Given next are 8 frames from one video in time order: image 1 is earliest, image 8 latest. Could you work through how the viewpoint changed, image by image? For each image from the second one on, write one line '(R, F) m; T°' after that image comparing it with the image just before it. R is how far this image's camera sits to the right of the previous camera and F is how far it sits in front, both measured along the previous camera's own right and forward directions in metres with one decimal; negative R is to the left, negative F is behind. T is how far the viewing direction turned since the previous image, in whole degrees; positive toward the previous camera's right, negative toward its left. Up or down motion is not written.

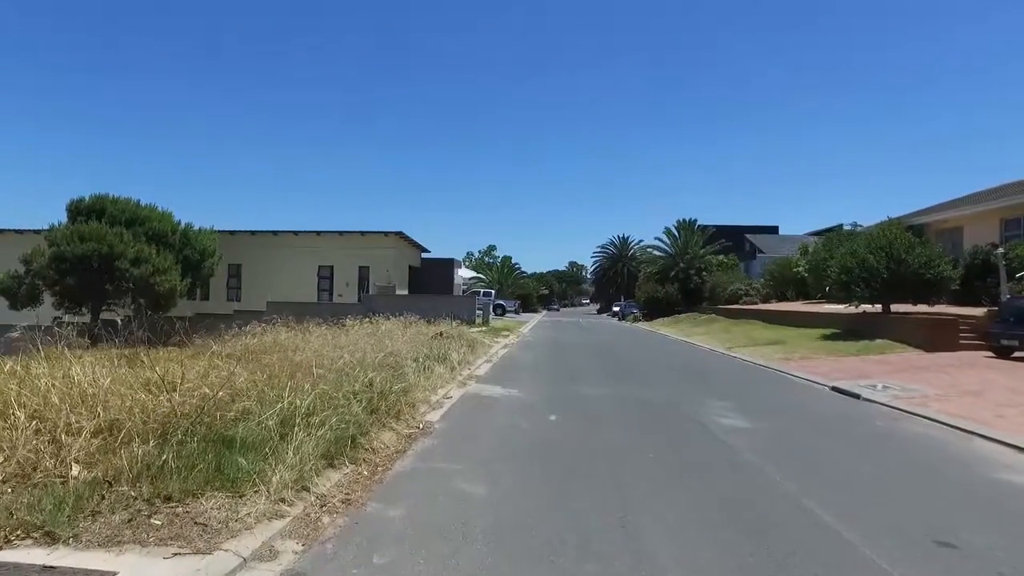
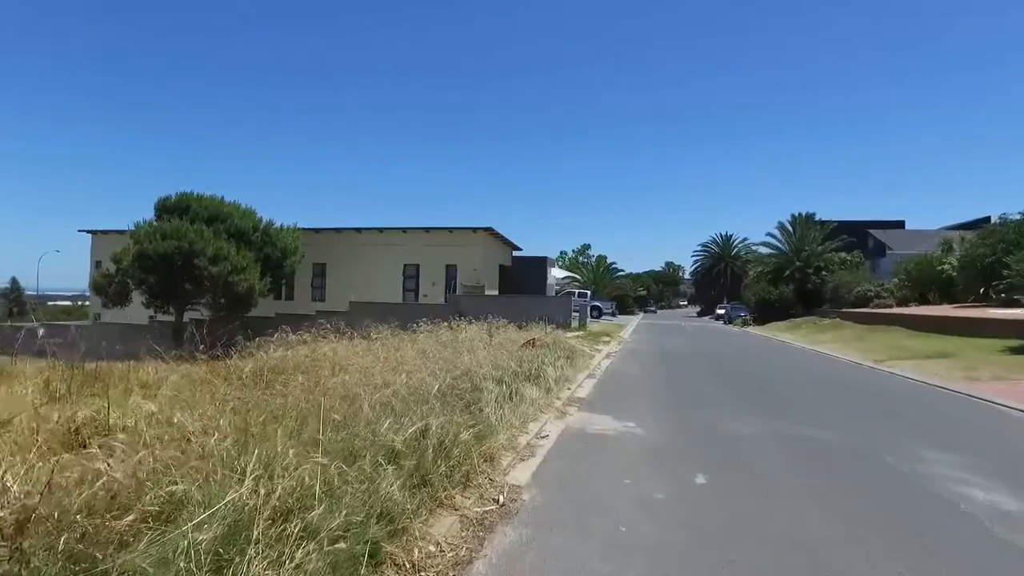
(-0.3, +3.3) m; -8°
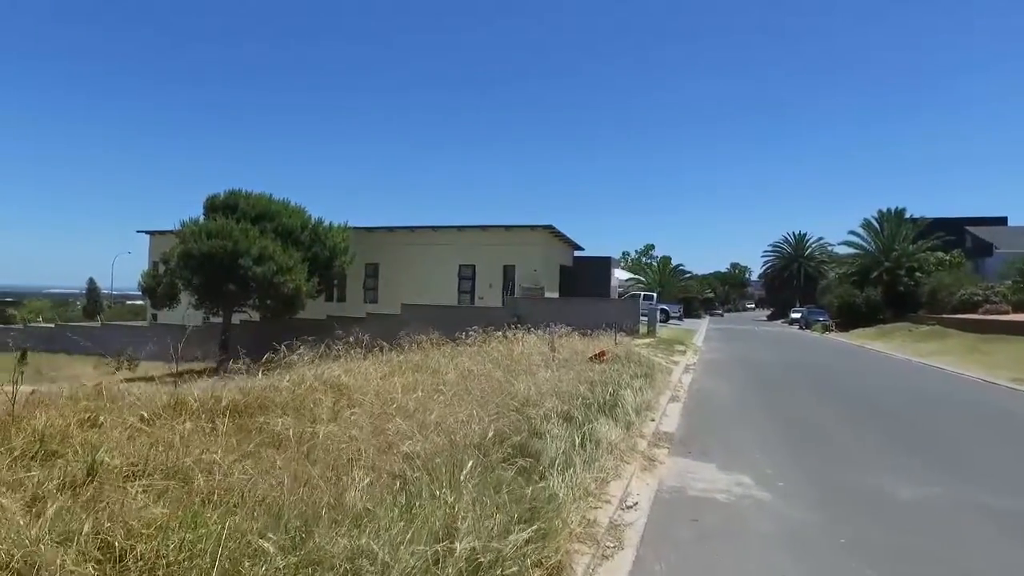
(-0.1, +2.5) m; -5°
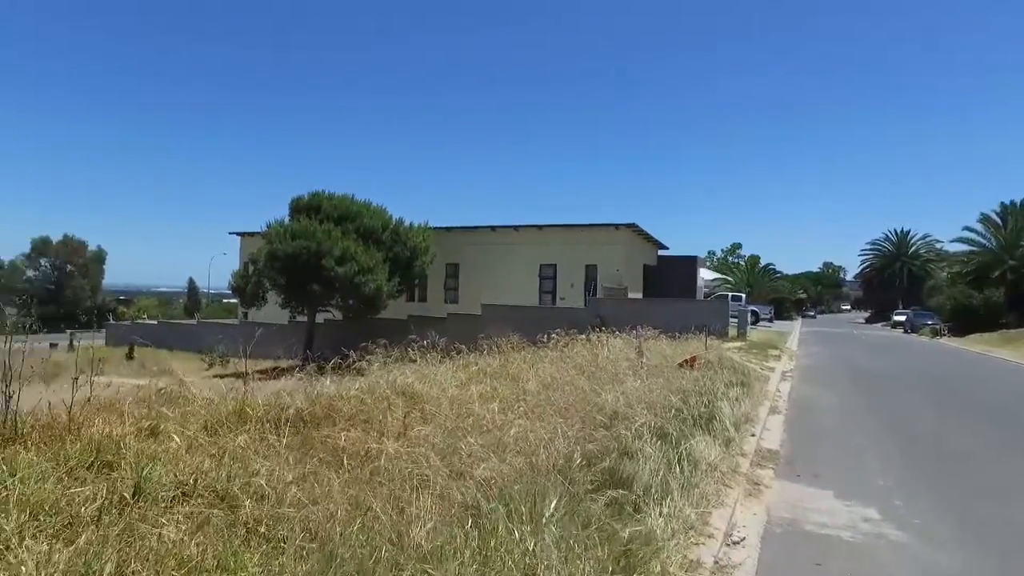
(-0.1, +0.7) m; -7°
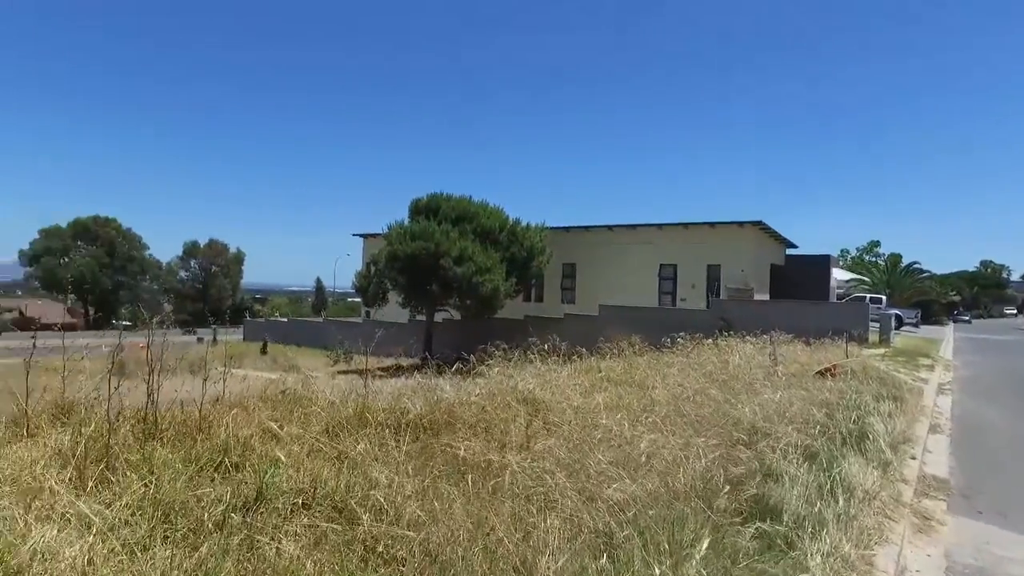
(-0.1, +0.4) m; -9°
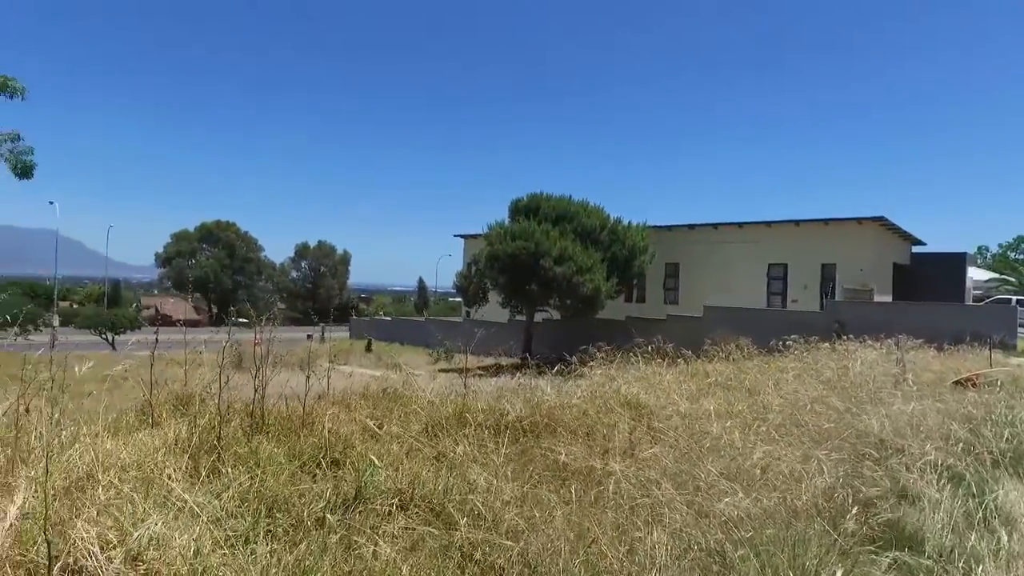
(0.0, +0.2) m; -8°
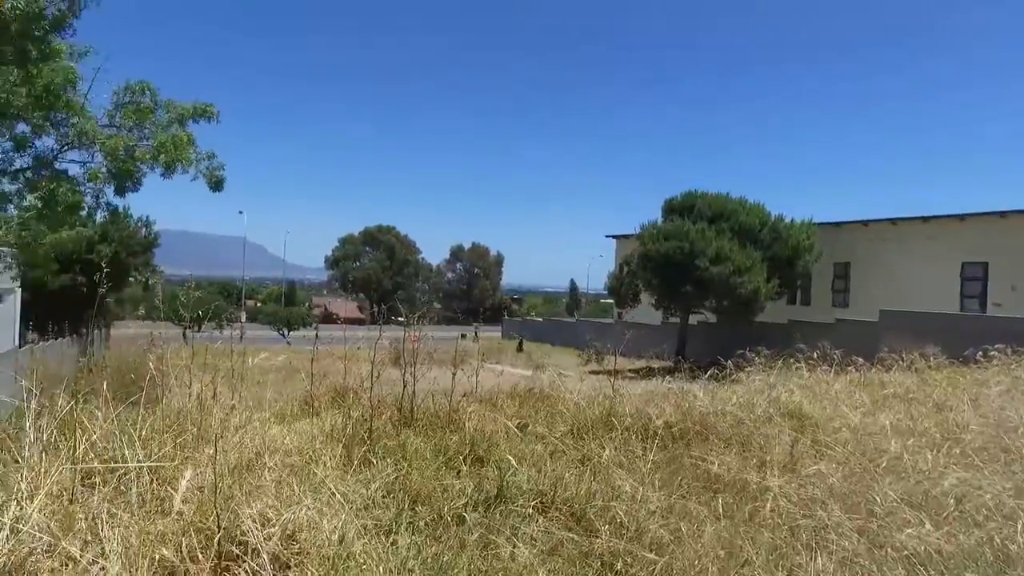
(0.0, +0.1) m; -13°
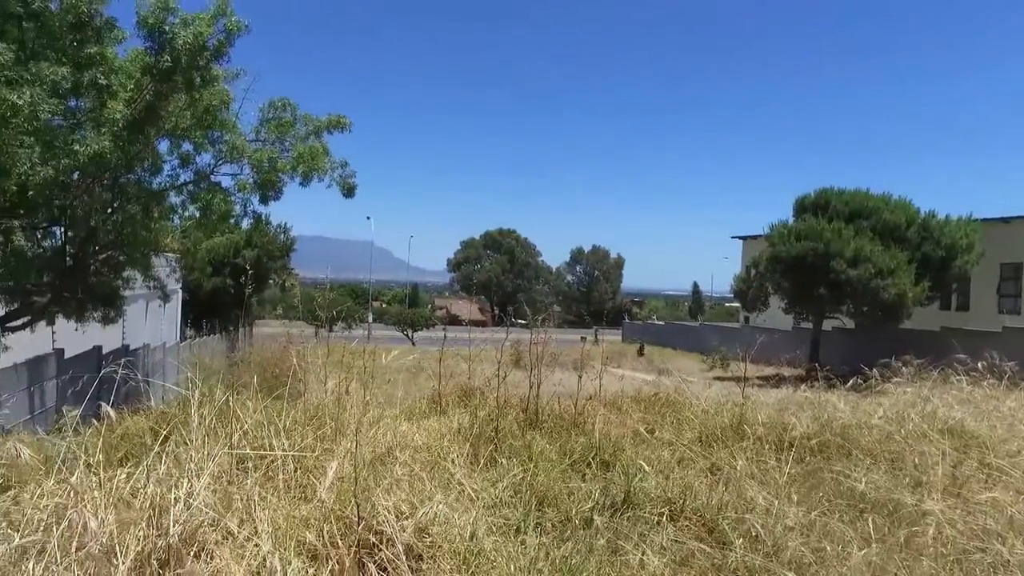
(0.0, 0.0) m; -10°
